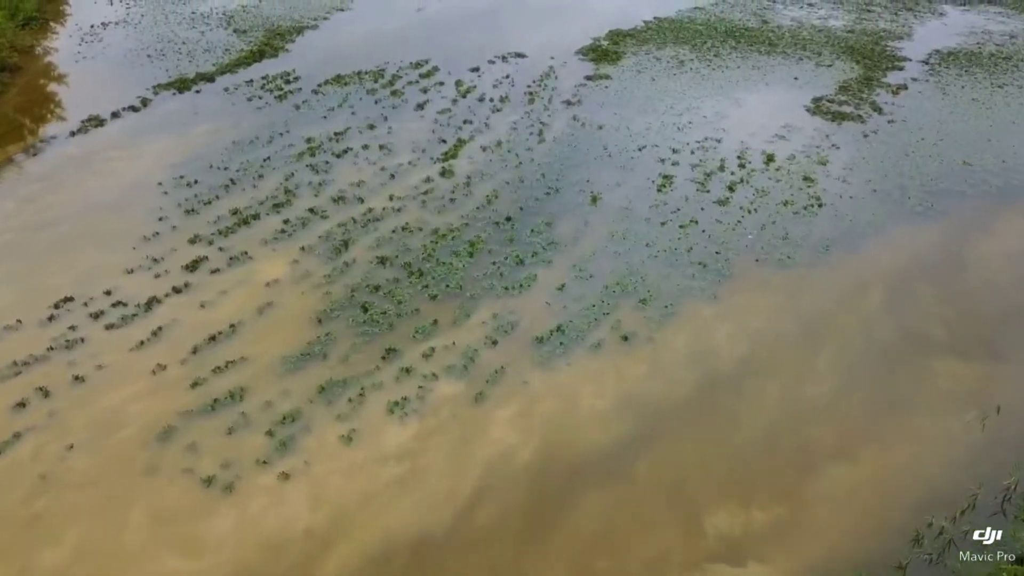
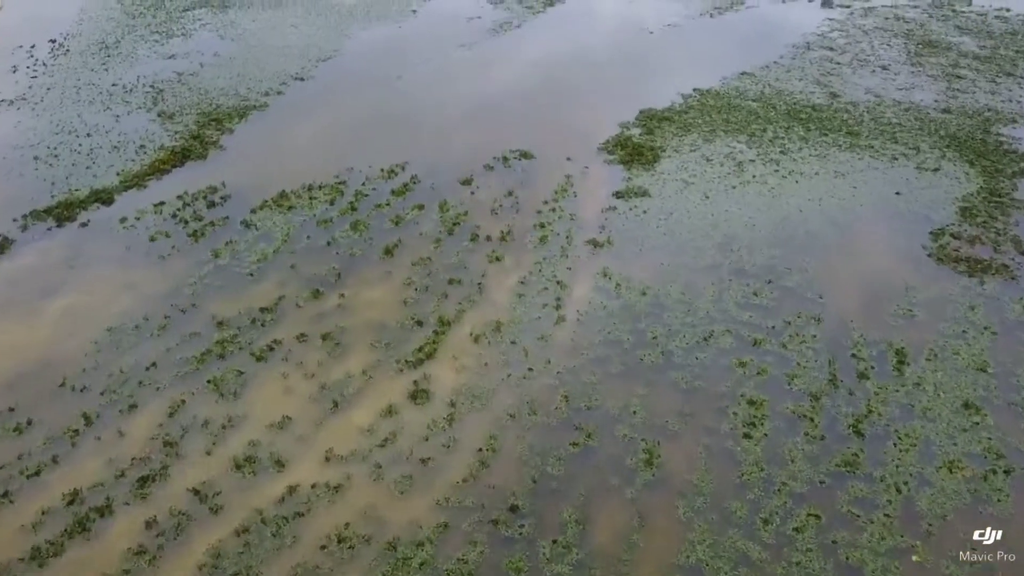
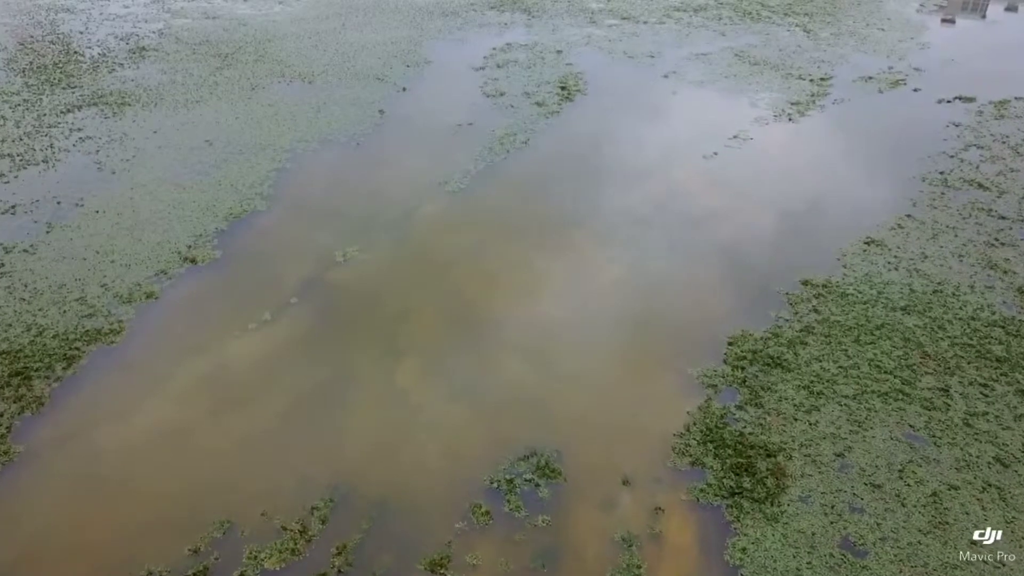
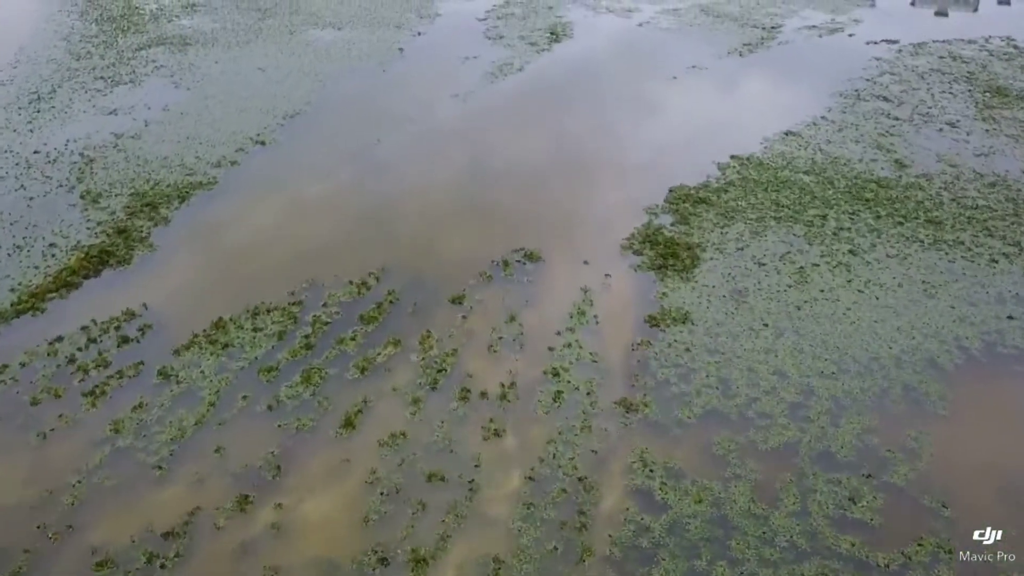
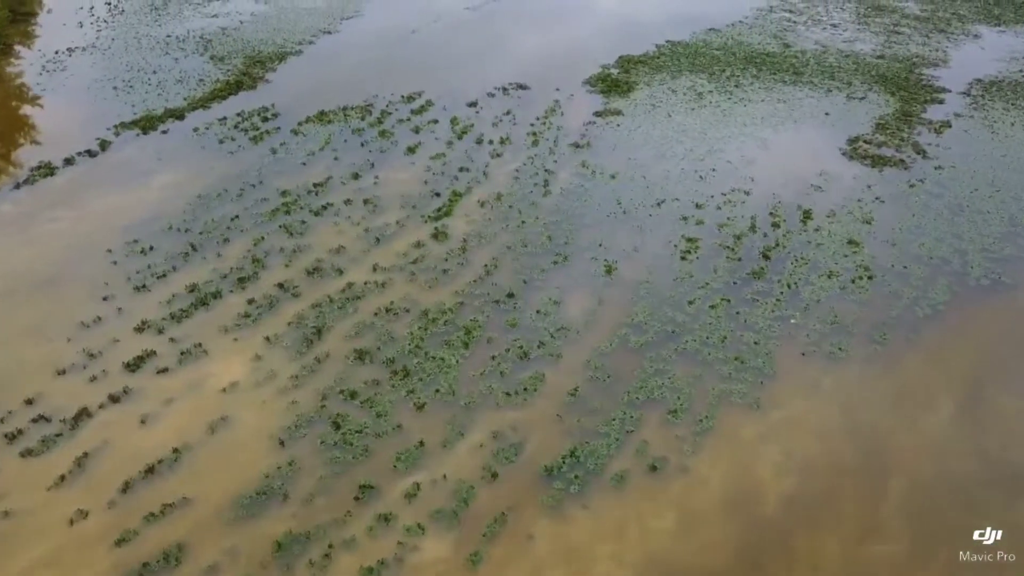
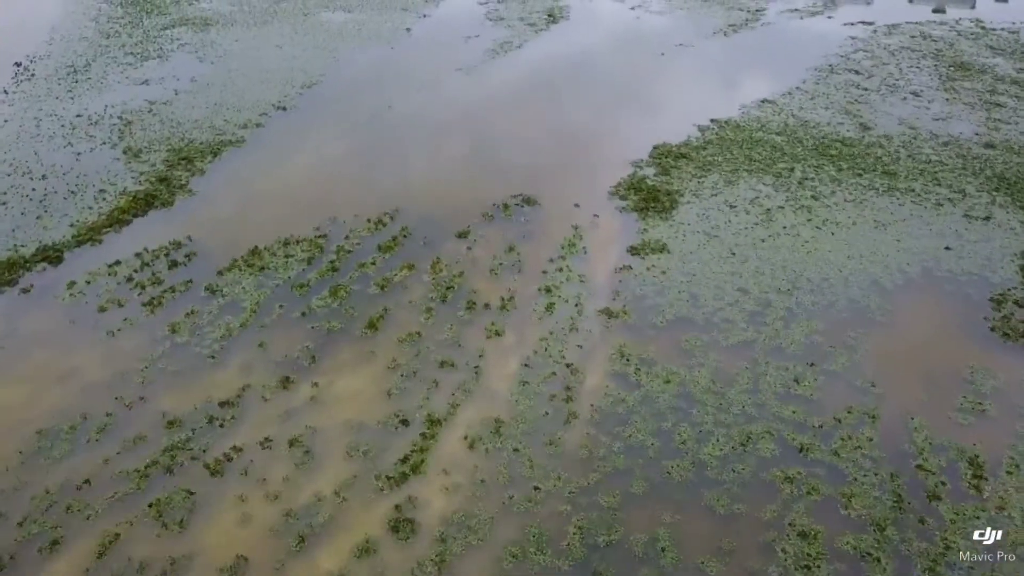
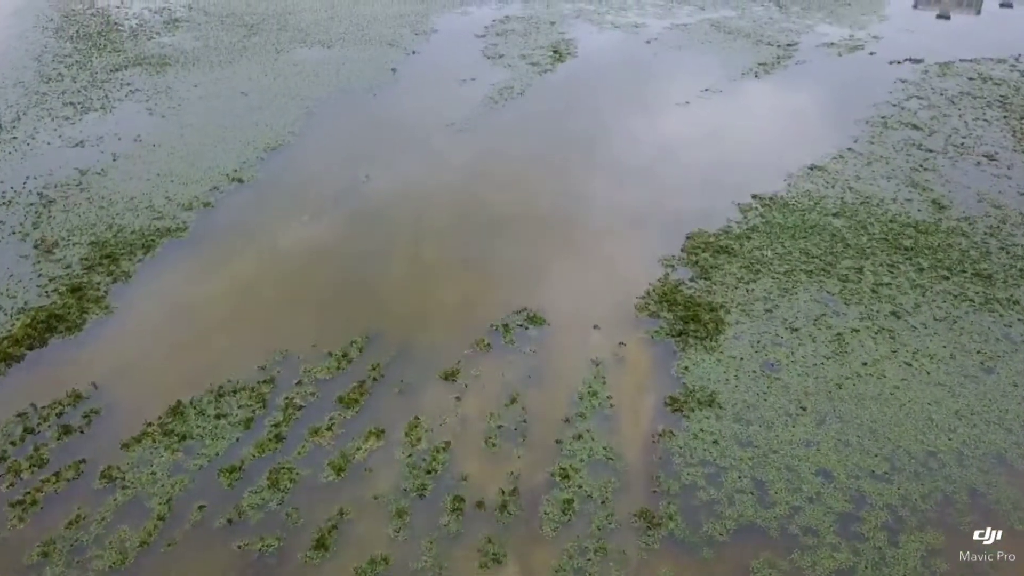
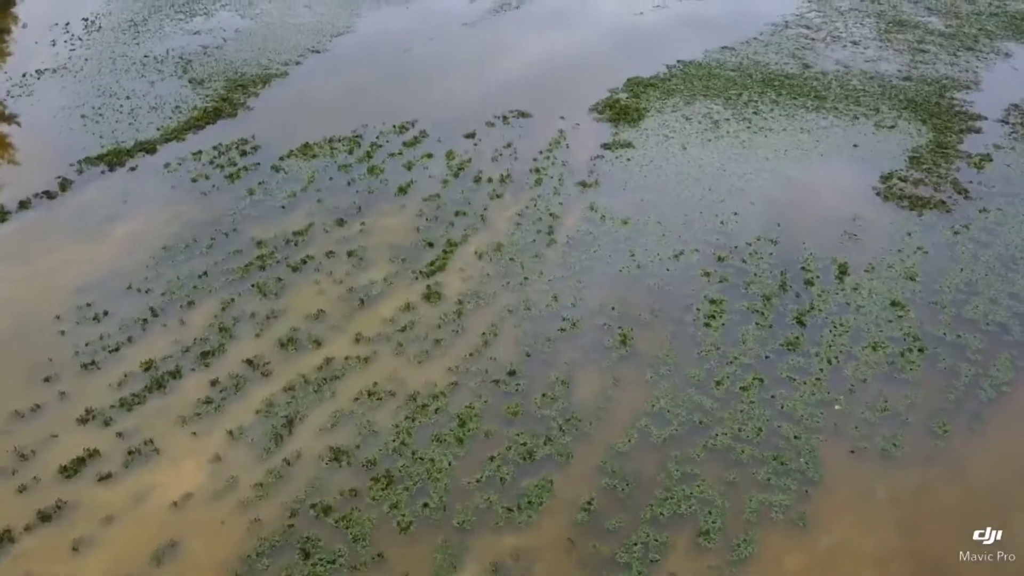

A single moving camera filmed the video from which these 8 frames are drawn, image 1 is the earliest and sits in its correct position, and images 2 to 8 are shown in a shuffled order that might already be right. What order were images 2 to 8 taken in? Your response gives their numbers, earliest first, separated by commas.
5, 8, 2, 6, 4, 7, 3
